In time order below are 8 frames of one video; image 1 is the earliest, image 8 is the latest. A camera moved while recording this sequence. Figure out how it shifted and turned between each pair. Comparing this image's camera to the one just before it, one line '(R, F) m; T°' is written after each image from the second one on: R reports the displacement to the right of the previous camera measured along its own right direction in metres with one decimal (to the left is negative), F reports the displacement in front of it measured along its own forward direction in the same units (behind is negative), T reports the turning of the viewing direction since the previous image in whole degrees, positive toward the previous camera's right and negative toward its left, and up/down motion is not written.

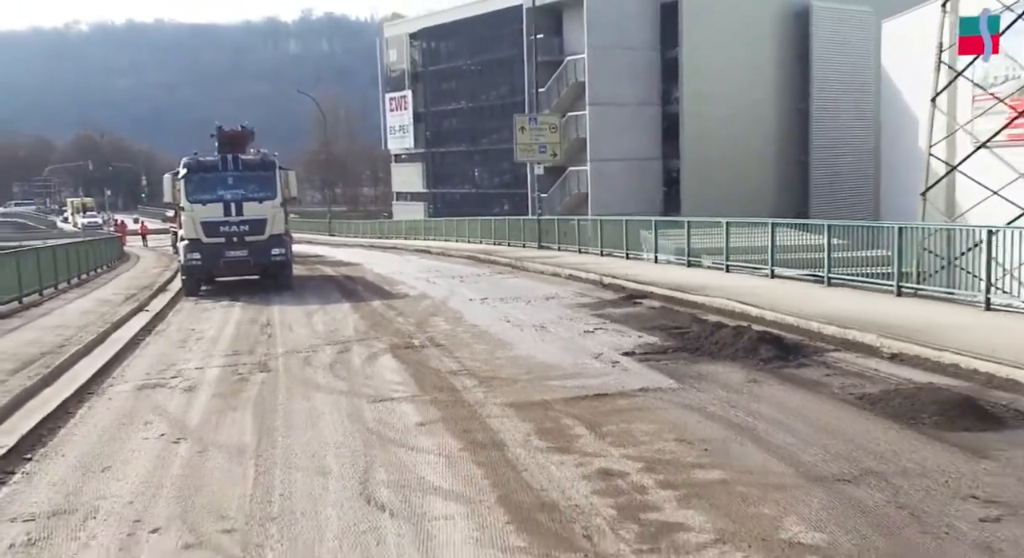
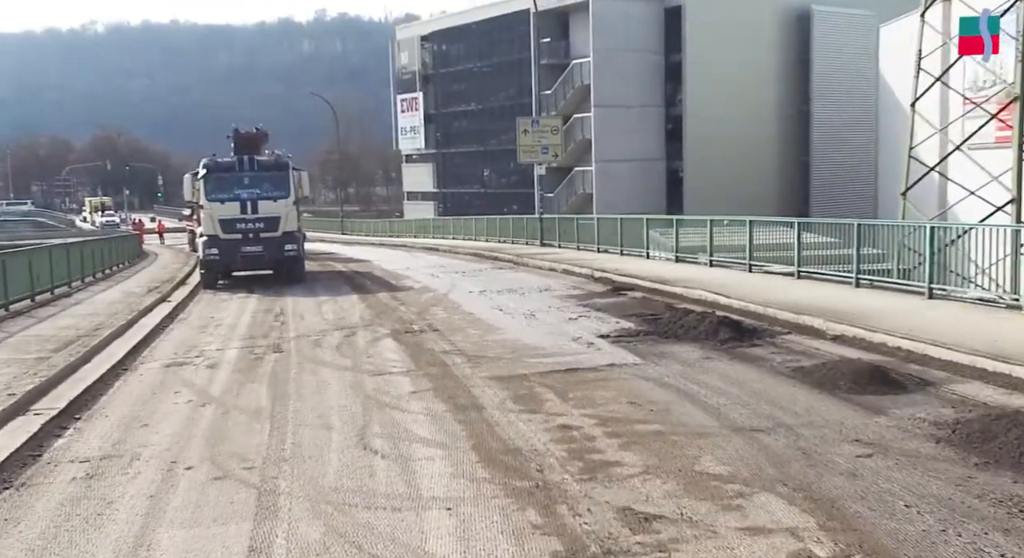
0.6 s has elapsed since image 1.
(+0.3, -1.5) m; -1°
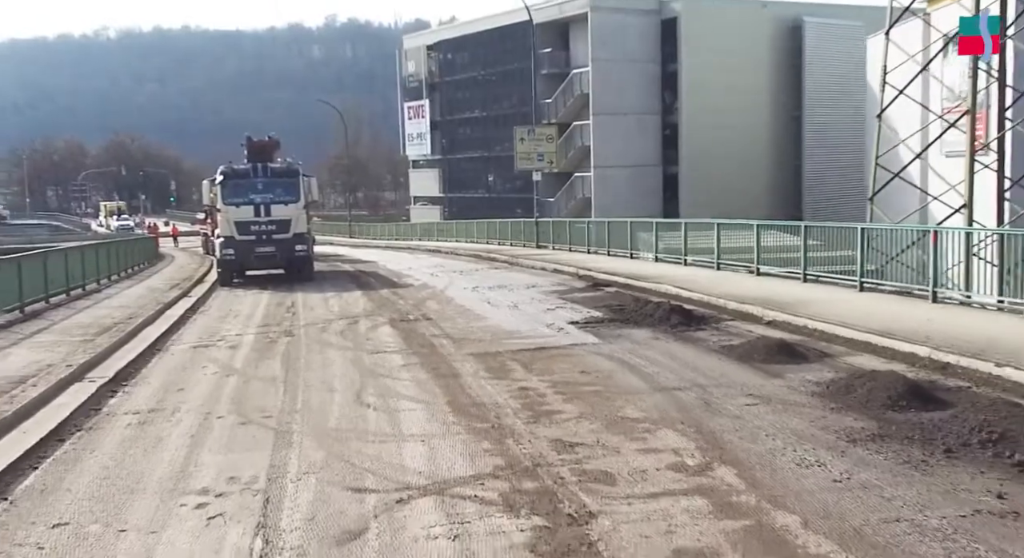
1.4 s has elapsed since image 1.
(+0.4, -2.1) m; 0°
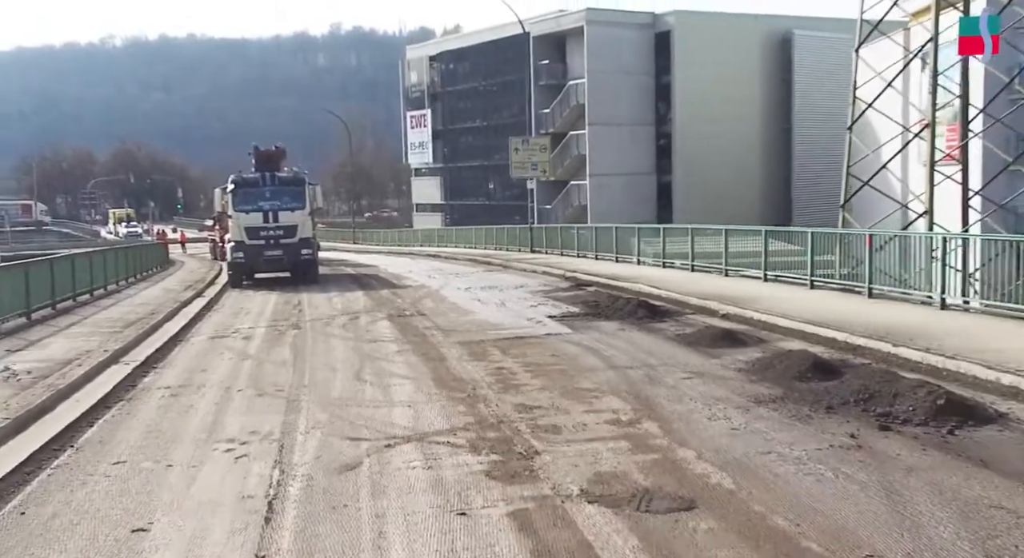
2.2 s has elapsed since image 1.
(+0.3, -1.9) m; 0°
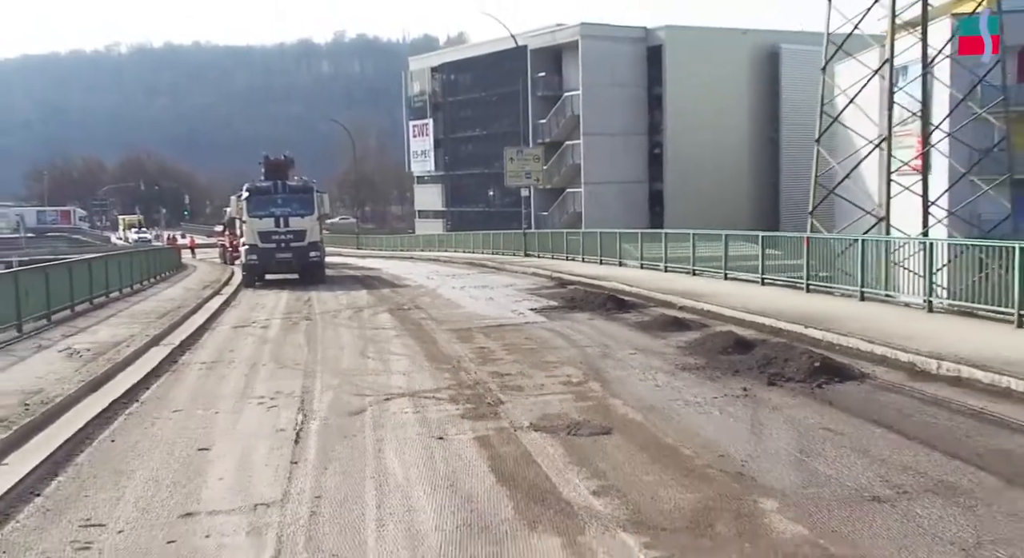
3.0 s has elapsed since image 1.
(+0.3, -2.6) m; 0°
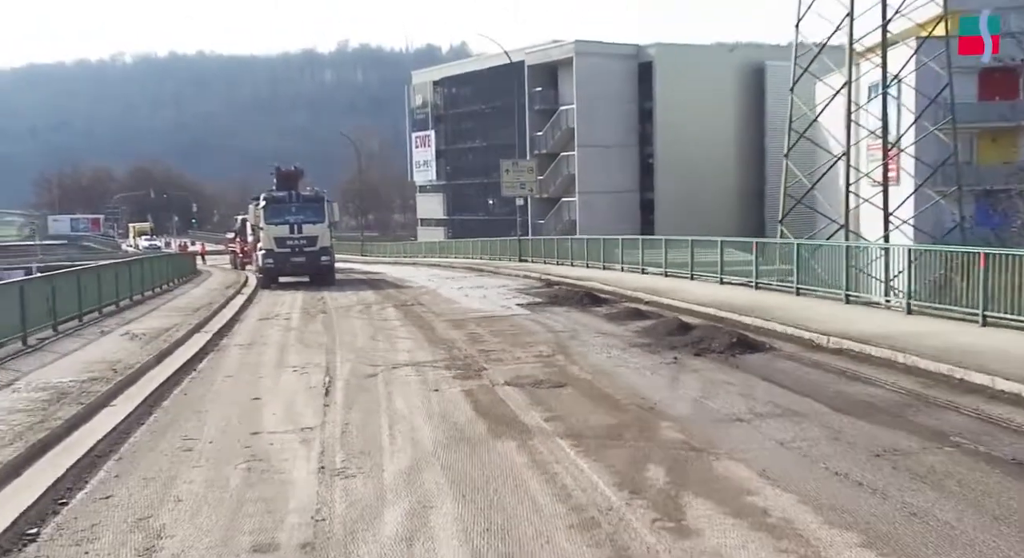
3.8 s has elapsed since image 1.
(+0.3, -3.1) m; 0°
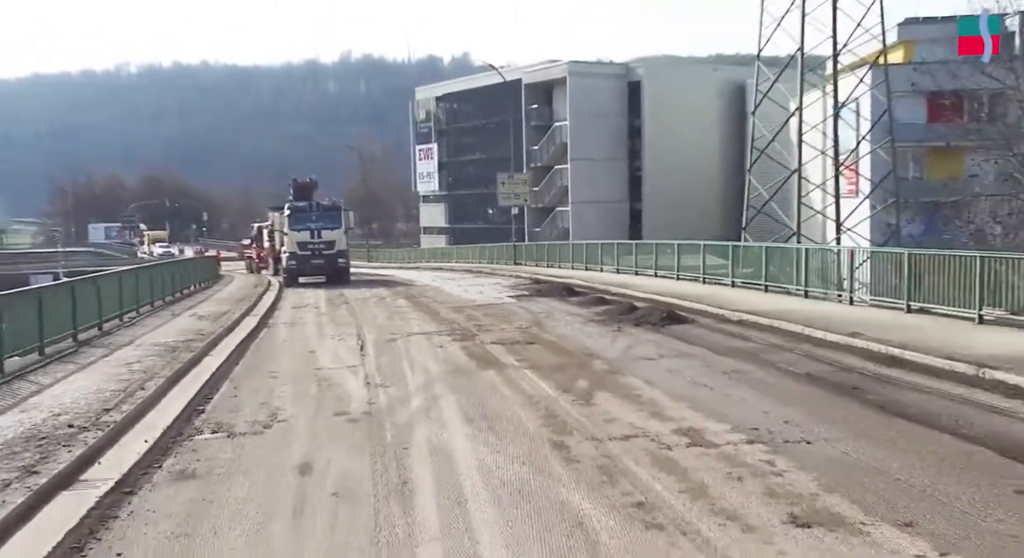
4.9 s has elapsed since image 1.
(+0.3, -4.8) m; 0°
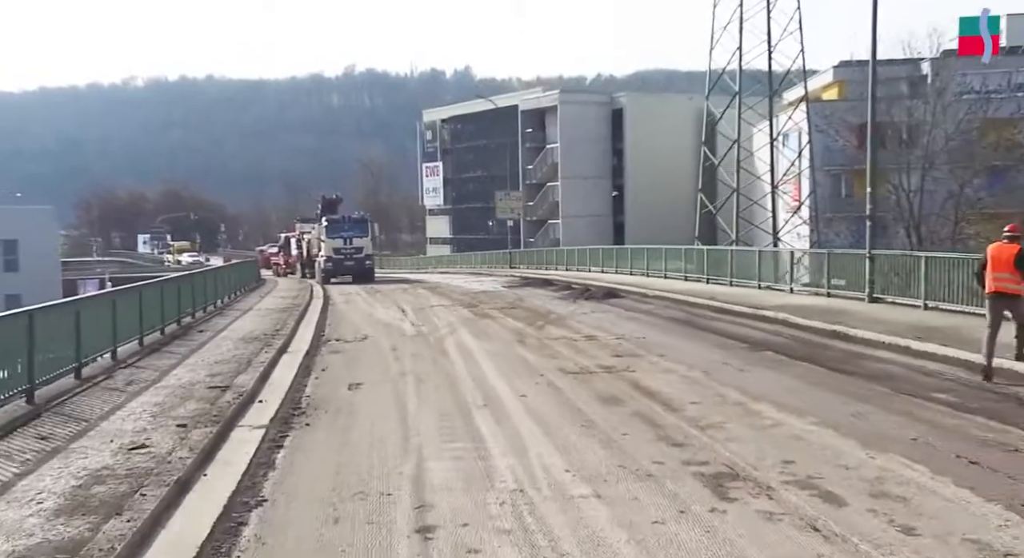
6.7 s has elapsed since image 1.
(+0.3, -9.2) m; 0°
